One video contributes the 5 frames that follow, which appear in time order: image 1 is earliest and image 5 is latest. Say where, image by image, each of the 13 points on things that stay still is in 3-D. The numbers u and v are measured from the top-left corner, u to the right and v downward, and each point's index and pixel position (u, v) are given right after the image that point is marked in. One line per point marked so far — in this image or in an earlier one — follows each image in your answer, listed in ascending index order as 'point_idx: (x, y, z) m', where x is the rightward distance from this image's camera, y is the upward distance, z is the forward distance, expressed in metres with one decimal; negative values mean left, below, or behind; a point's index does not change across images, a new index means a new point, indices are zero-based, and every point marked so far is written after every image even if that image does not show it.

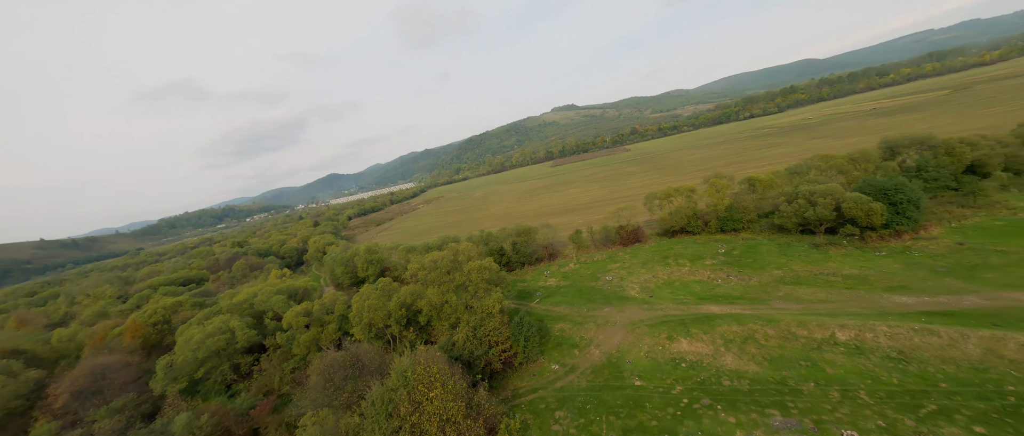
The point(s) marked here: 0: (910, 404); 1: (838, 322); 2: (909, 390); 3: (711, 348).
0: (+15.3, -7.0, +12.3) m
1: (+17.7, -5.7, +17.1) m
2: (+16.0, -6.9, +12.8) m
3: (+11.7, -7.7, +18.7) m
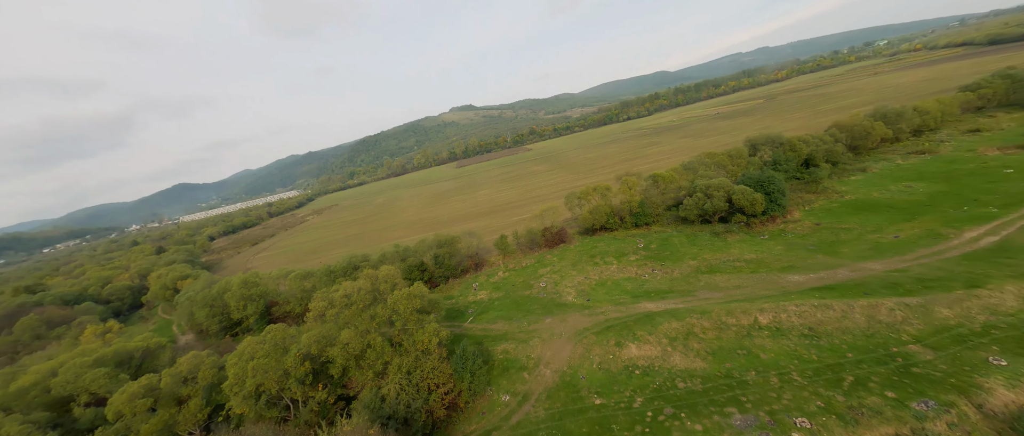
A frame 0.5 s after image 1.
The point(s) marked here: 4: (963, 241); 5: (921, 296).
0: (+13.9, -6.9, +13.7) m
1: (+14.7, -5.4, +18.9) m
2: (+14.4, -6.7, +14.4) m
3: (+8.7, -7.8, +18.8) m
4: (+28.4, -1.6, +19.5) m
5: (+20.9, -4.0, +15.9) m
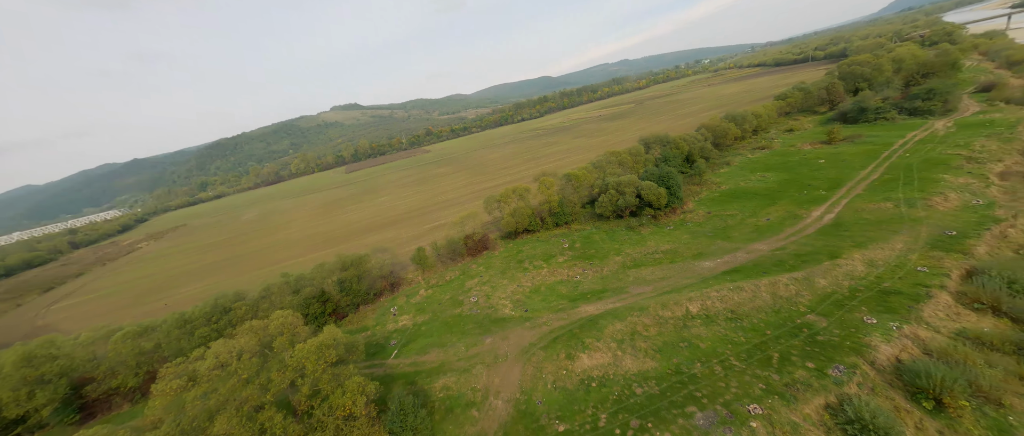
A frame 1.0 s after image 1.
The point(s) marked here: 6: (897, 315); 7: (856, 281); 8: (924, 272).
0: (+12.0, -6.6, +15.1) m
1: (+11.2, -5.1, +20.3) m
2: (+12.3, -6.4, +15.8) m
3: (+5.7, -8.0, +18.5) m
4: (+23.7, -0.2, +24.7) m
5: (+17.8, -3.2, +19.2) m
6: (+18.2, -4.6, +14.8) m
7: (+19.2, -3.6, +17.6) m
8: (+22.2, -2.9, +16.7) m
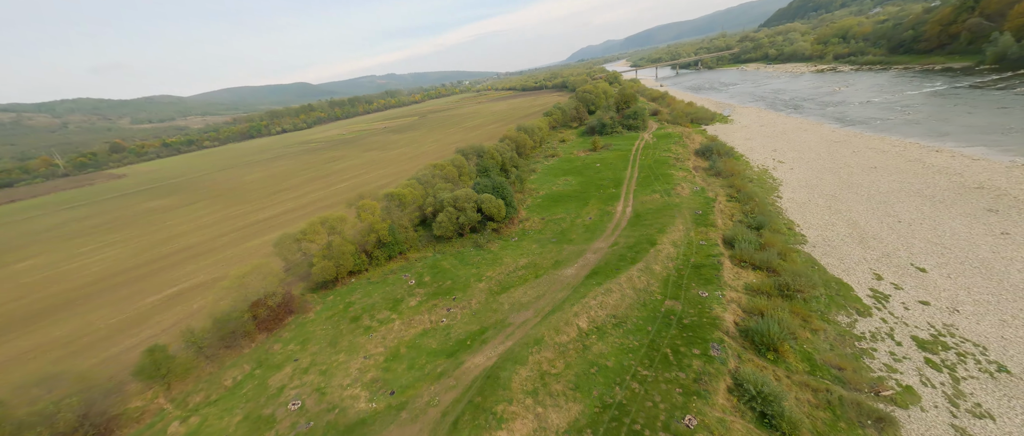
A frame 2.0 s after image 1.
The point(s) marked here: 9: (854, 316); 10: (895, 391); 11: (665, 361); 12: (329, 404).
0: (+7.5, -7.0, +15.9) m
1: (+3.6, -6.0, +19.7) m
2: (+7.2, -6.8, +16.7) m
3: (+0.7, -9.6, +15.2) m
4: (+10.5, +0.4, +30.4) m
5: (+9.3, -3.1, +22.6) m
6: (+12.4, -4.0, +19.2) m
7: (+11.4, -3.1, +22.0) m
8: (+14.2, -2.0, +23.0) m
9: (+17.1, -4.9, +15.8) m
10: (+14.8, -6.7, +12.1) m
11: (+7.5, -7.3, +15.8) m
12: (-10.4, -10.9, +18.3) m
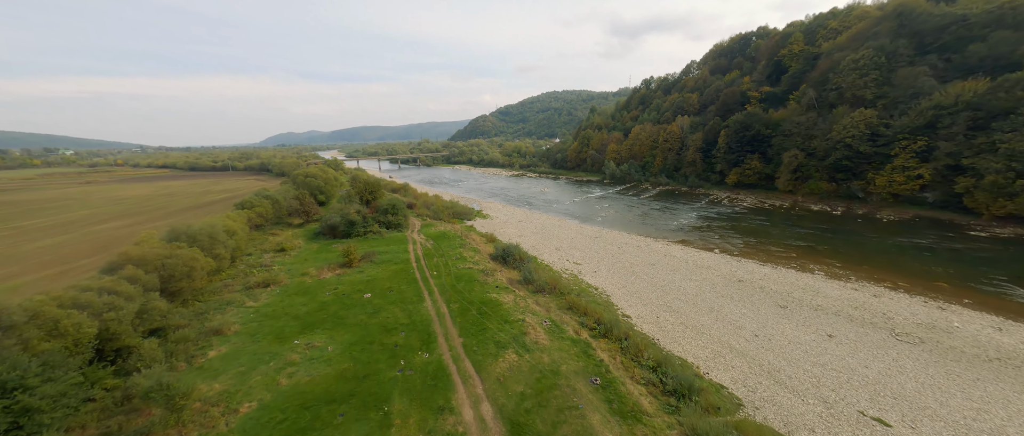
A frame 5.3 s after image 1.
0: (+7.8, -12.9, +1.4) m
1: (+2.3, -13.1, +1.4) m
2: (+7.0, -12.9, +1.8) m
3: (+4.1, -15.3, -4.4) m
4: (-1.5, -9.6, +14.6) m
5: (+3.8, -10.9, +7.9) m
6: (+8.4, -10.9, +7.6) m
7: (+5.6, -10.7, +9.0) m
8: (+6.6, -9.9, +11.8) m
9: (+14.2, -10.8, +8.6) m
10: (+15.5, -11.6, +4.1) m
11: (+8.0, -13.2, +1.2) m
12: (-5.5, -17.6, -10.5) m
